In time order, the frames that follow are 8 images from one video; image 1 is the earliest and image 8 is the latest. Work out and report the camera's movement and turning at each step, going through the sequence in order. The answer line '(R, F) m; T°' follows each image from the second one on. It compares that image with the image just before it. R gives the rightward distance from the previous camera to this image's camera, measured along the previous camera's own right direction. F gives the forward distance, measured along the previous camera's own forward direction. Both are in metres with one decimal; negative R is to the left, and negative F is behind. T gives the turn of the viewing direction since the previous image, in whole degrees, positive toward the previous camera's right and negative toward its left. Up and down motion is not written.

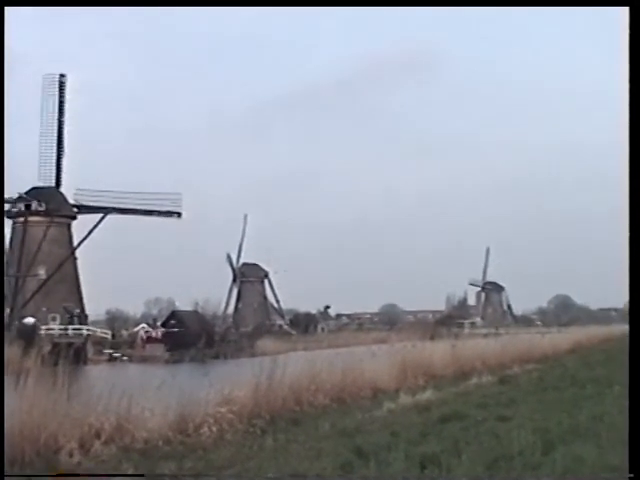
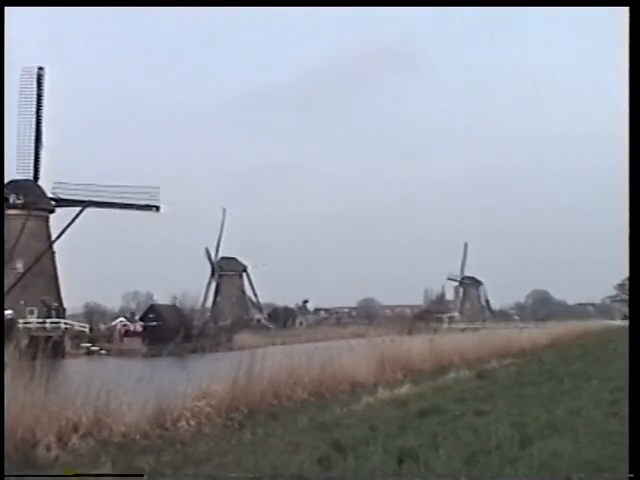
(+0.2, 0.0) m; -1°
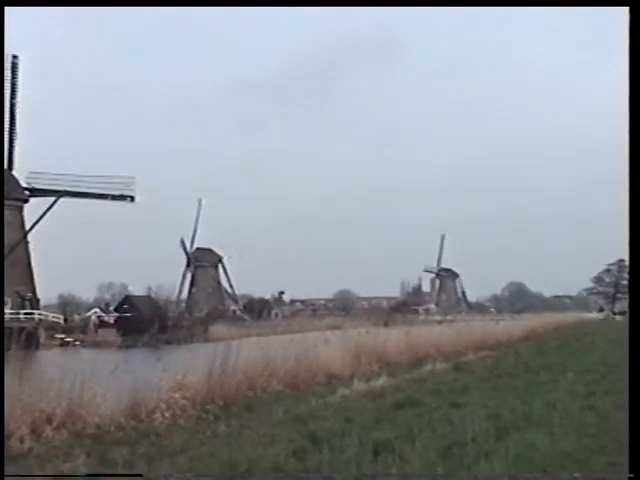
(0.0, 0.0) m; +1°
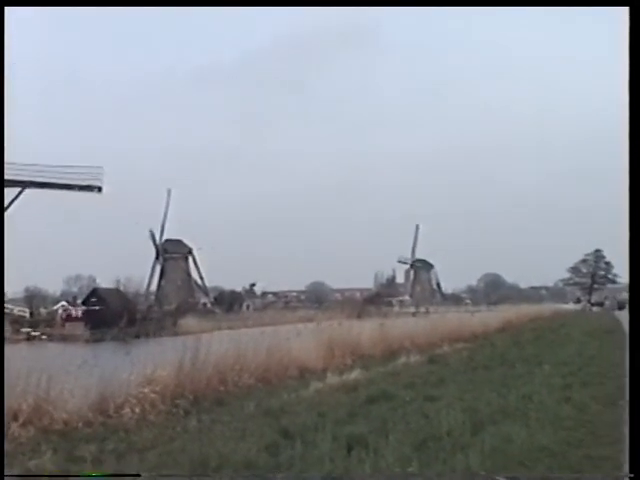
(+0.1, +0.1) m; +1°
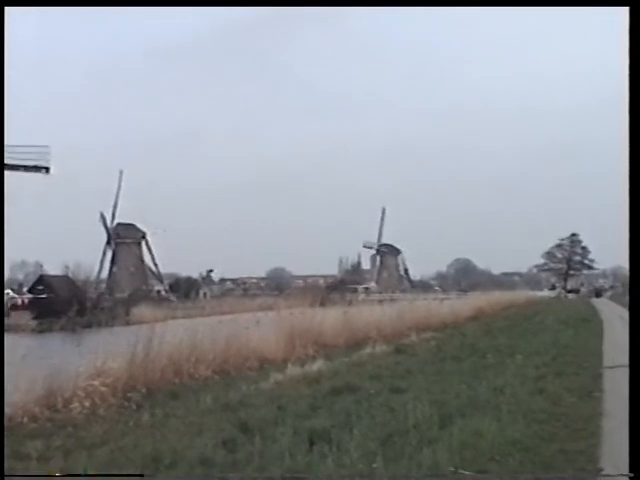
(+0.1, +0.3) m; +1°
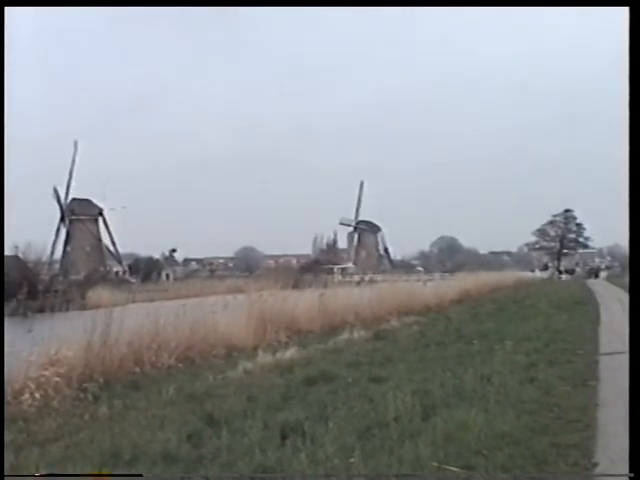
(+0.1, +0.4) m; 0°
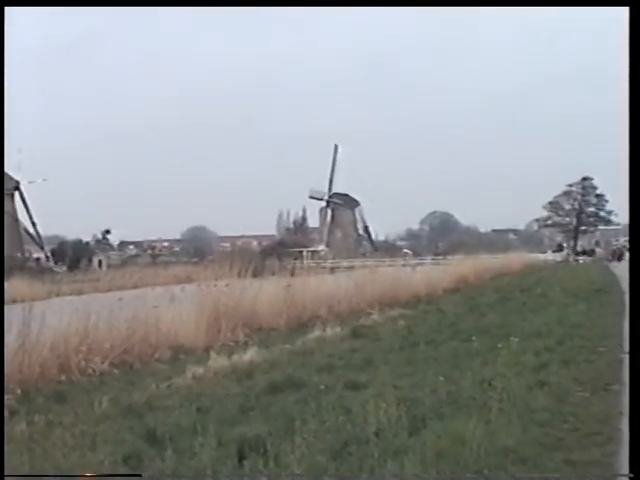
(+0.2, +0.9) m; 0°
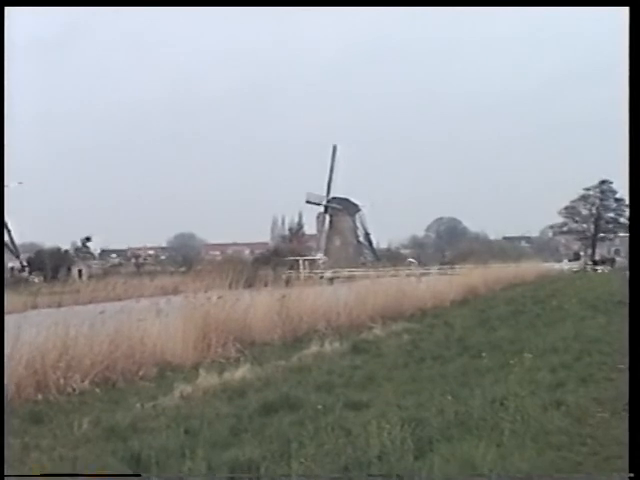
(0.0, +0.3) m; 0°
